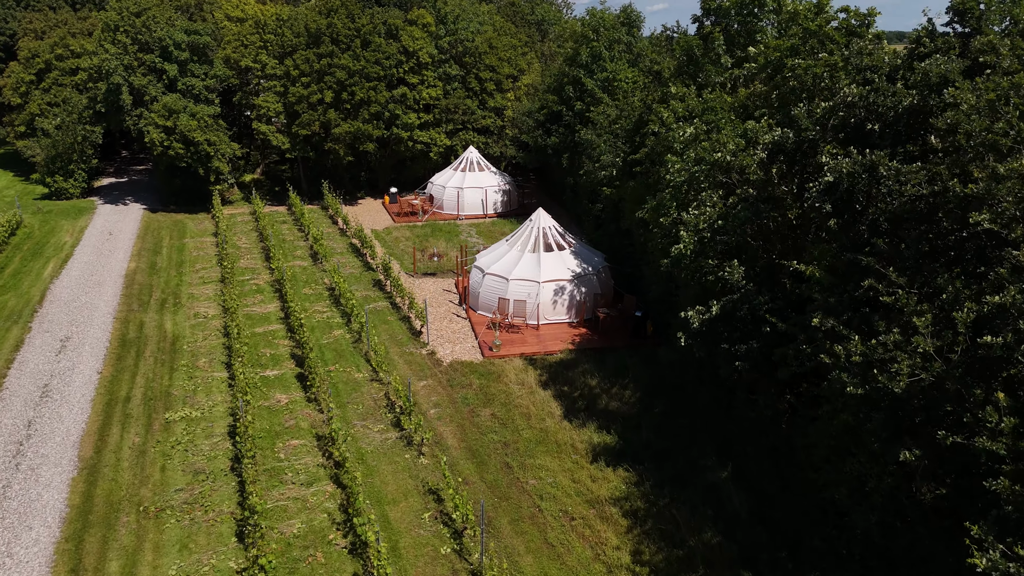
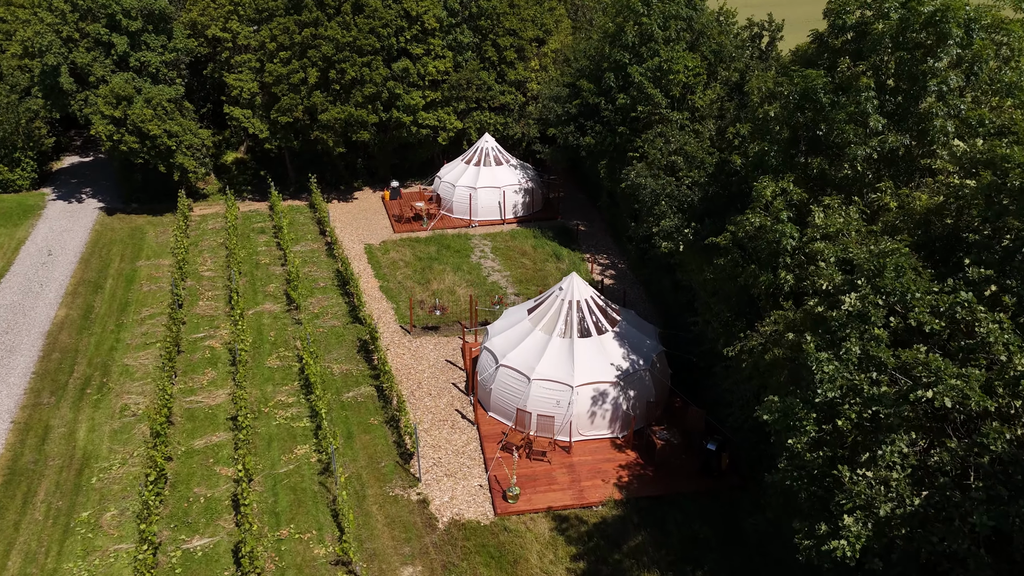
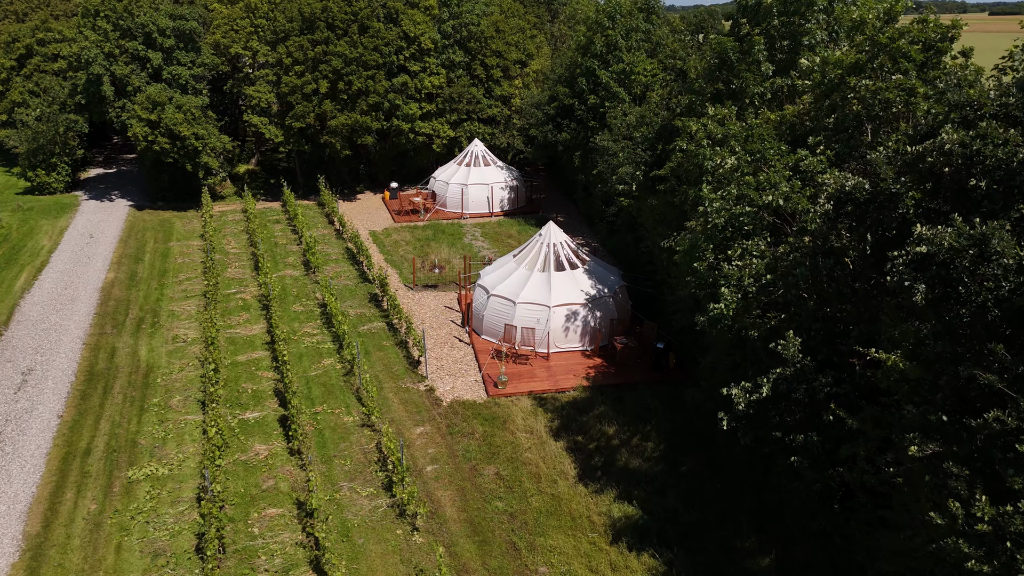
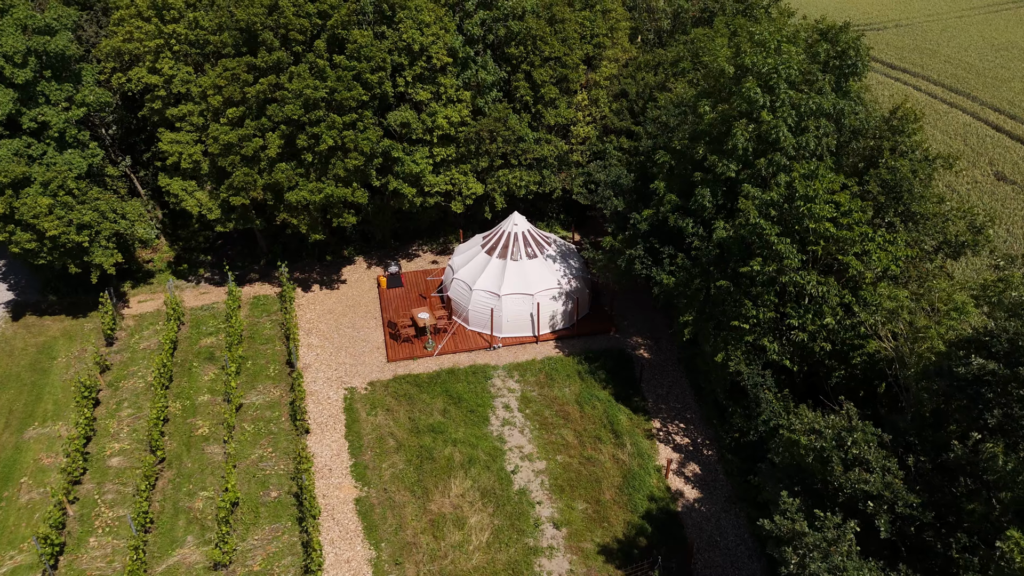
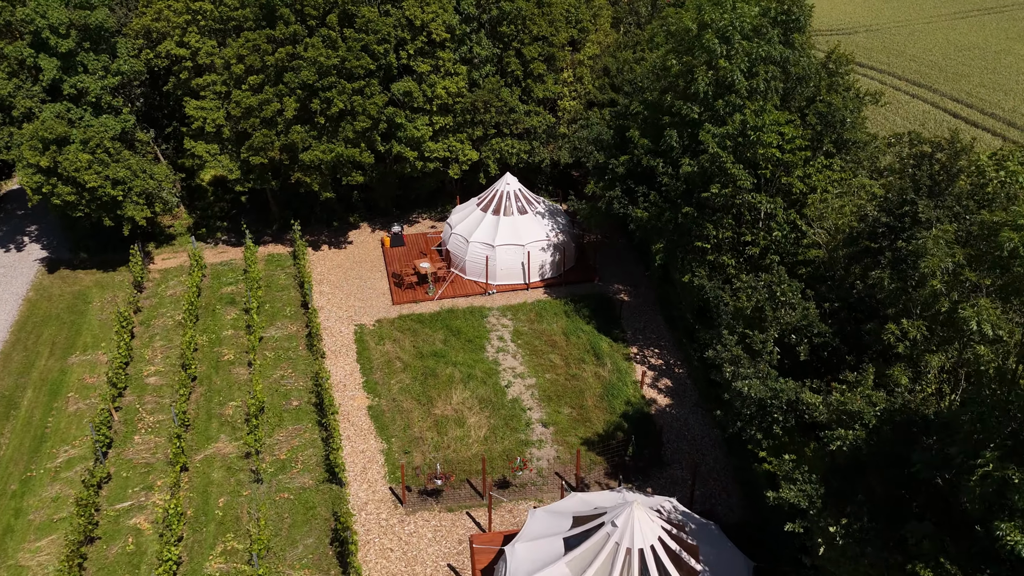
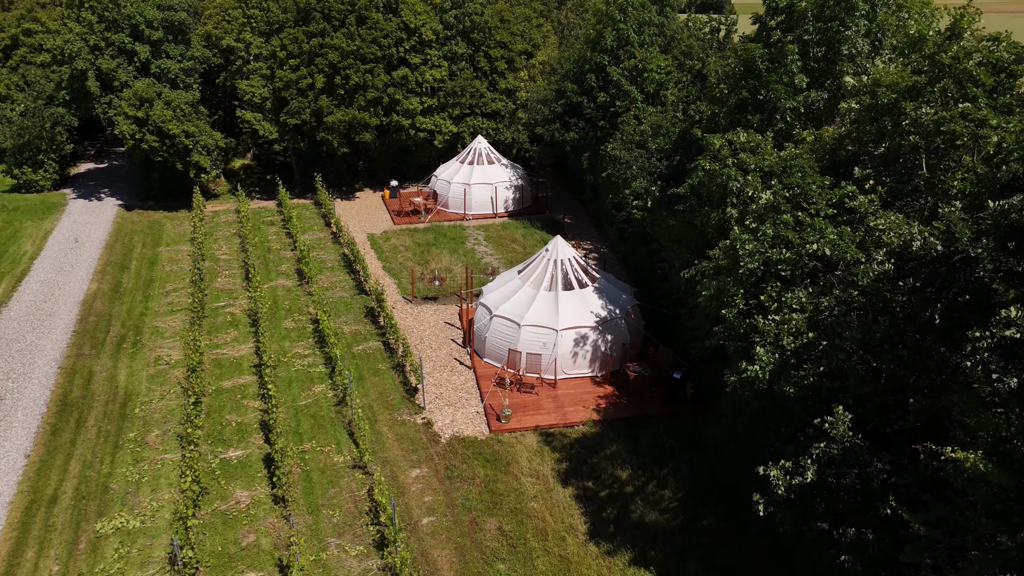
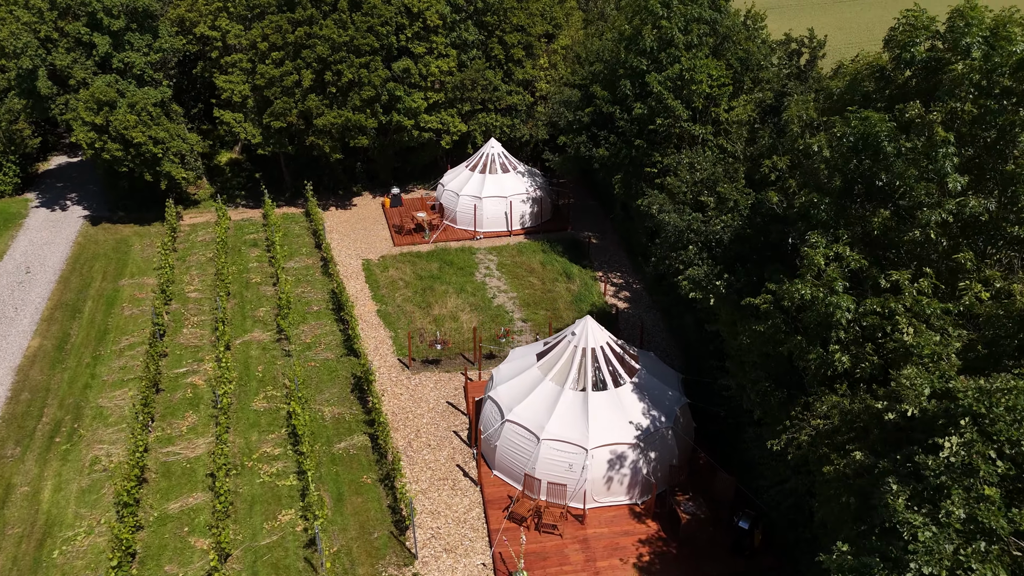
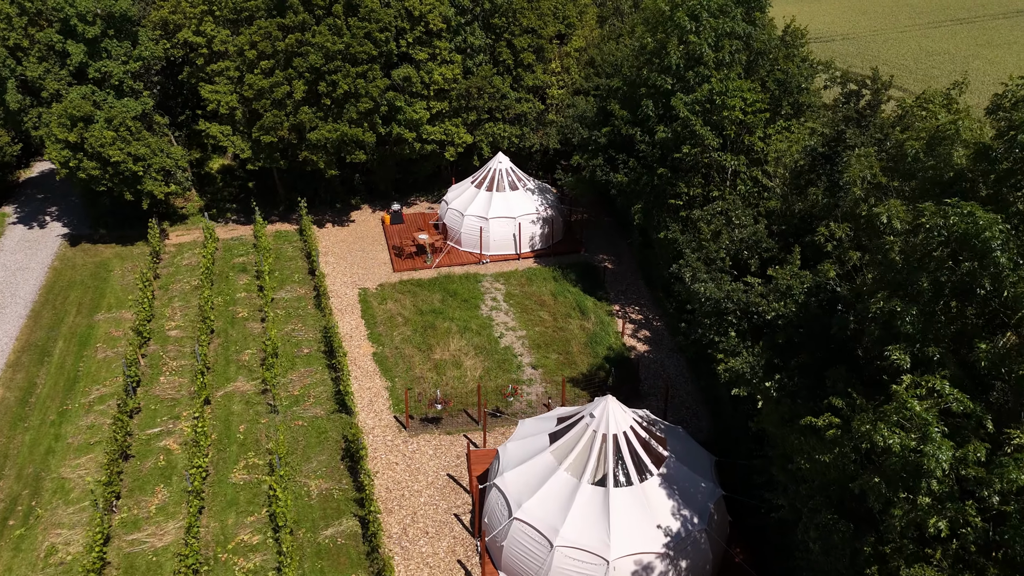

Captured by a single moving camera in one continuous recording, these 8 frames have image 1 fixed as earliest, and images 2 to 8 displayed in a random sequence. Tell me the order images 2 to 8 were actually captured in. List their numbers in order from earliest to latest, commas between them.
3, 6, 2, 7, 8, 5, 4
